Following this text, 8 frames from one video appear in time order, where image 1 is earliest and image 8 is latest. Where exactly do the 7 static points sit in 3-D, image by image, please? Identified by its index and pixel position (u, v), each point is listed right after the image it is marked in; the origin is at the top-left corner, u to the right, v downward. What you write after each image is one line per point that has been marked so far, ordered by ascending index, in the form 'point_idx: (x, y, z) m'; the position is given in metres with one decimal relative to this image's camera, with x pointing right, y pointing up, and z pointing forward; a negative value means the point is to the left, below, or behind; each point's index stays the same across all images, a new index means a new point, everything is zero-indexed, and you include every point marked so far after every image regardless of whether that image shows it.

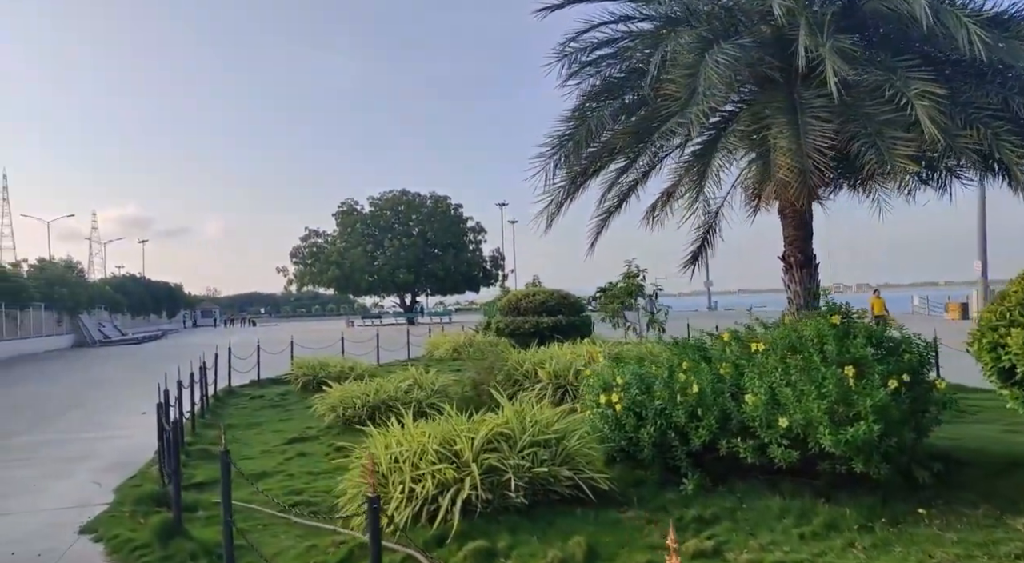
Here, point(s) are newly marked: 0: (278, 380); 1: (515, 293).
0: (-4.1, -1.7, +11.3) m
1: (+0.1, -0.2, +13.2) m
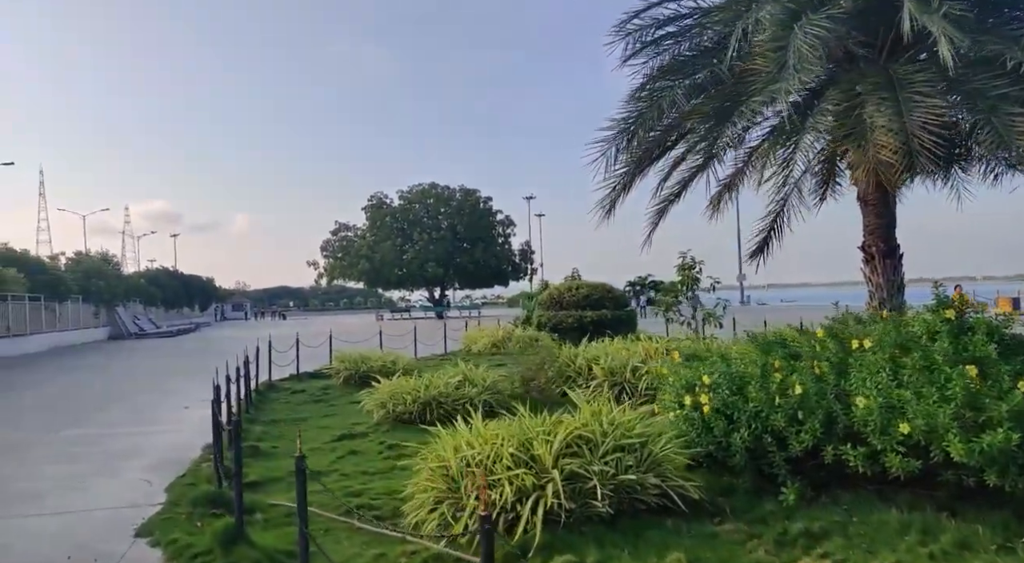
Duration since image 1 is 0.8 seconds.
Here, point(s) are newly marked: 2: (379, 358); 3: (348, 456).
0: (-3.4, -1.6, +11.1) m
1: (+1.0, -0.1, +12.8) m
2: (-2.2, -1.3, +10.5) m
3: (-1.6, -1.7, +6.2) m
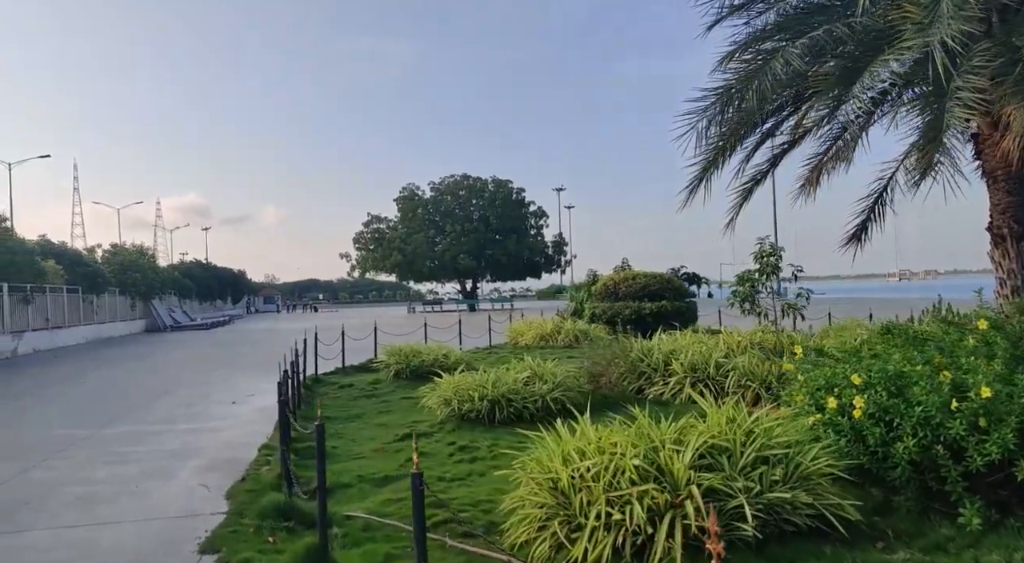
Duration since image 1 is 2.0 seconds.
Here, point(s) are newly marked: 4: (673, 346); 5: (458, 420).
0: (-2.4, -1.4, +10.7) m
1: (+2.0, +0.1, +12.2) m
2: (-1.3, -1.1, +10.0) m
3: (-0.8, -1.6, +5.7) m
4: (+2.0, -0.8, +7.7) m
5: (-0.5, -1.4, +6.5) m
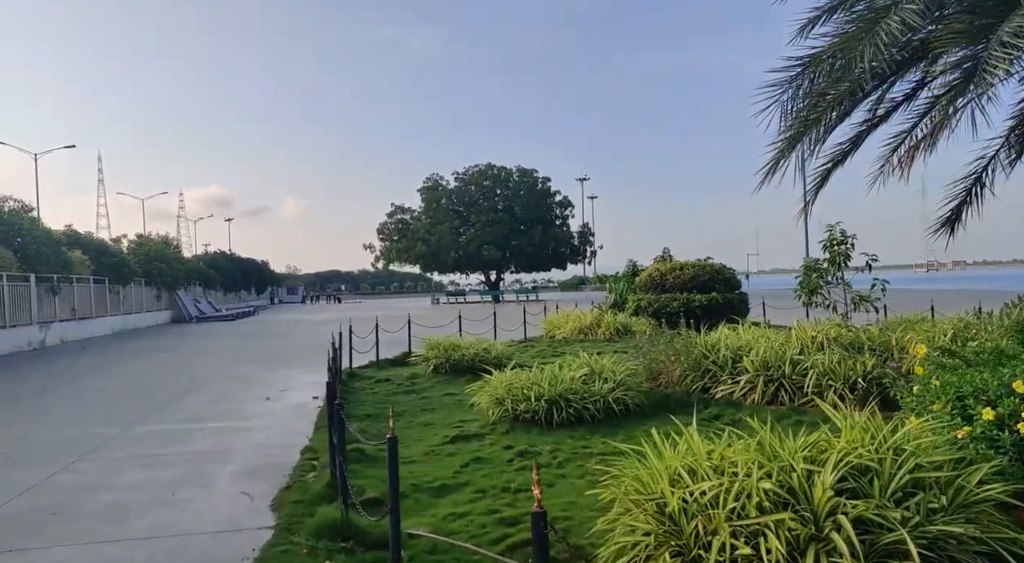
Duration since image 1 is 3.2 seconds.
0: (-1.8, -1.3, +10.2) m
1: (+2.7, +0.3, +11.6) m
2: (-0.6, -0.9, +9.5) m
3: (-0.3, -1.5, +5.2) m
4: (+2.6, -0.7, +7.1) m
5: (0.0, -1.3, +6.0) m
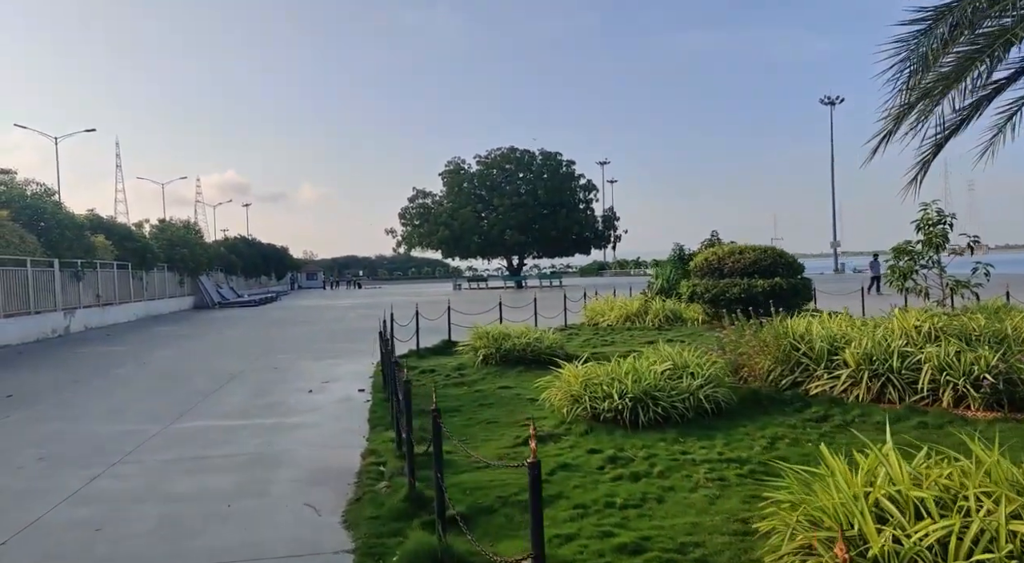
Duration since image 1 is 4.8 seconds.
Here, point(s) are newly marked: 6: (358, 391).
0: (-1.0, -1.1, +9.6) m
1: (+3.5, +0.5, +10.9) m
2: (+0.1, -0.7, +8.9) m
3: (+0.4, -1.4, +4.6) m
4: (+3.3, -0.5, +6.4) m
5: (+0.7, -1.2, +5.5) m
6: (-1.9, -1.3, +7.8) m
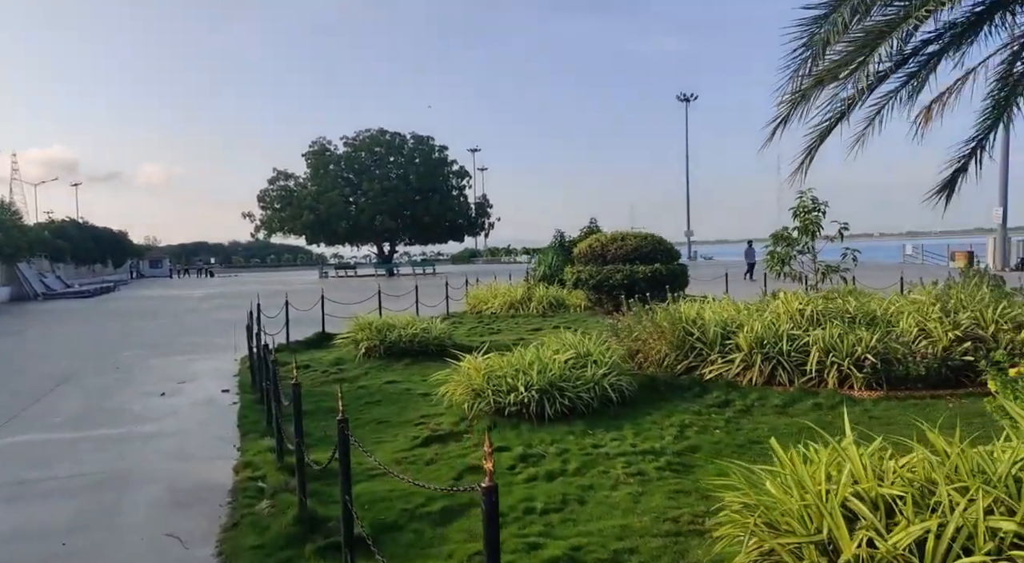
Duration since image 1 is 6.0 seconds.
0: (-2.6, -0.9, +8.8) m
1: (+1.5, +0.8, +11.0) m
2: (-1.4, -0.5, +8.4) m
3: (-0.3, -1.3, +4.2) m
4: (+2.2, -0.3, +6.5) m
5: (-0.1, -1.1, +5.1) m
6: (-3.1, -1.2, +6.8) m
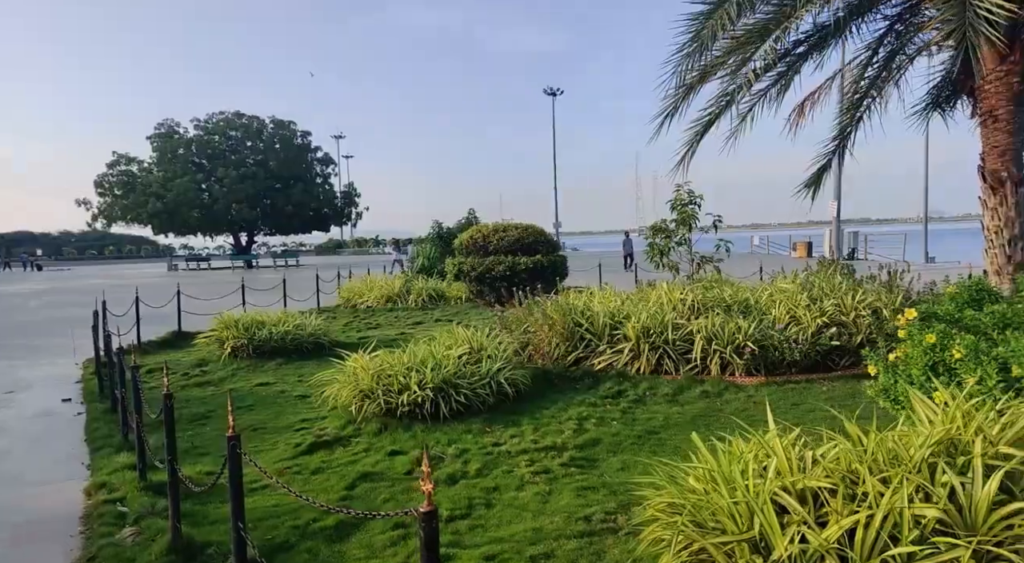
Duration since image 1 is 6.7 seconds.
0: (-4.2, -0.8, +7.9) m
1: (-0.6, +0.9, +10.8) m
2: (-2.9, -0.5, +7.7) m
3: (-0.9, -1.2, +3.8) m
4: (+1.0, -0.3, +6.6) m
5: (-0.9, -1.0, +4.7) m
6: (-4.2, -1.1, +5.9) m
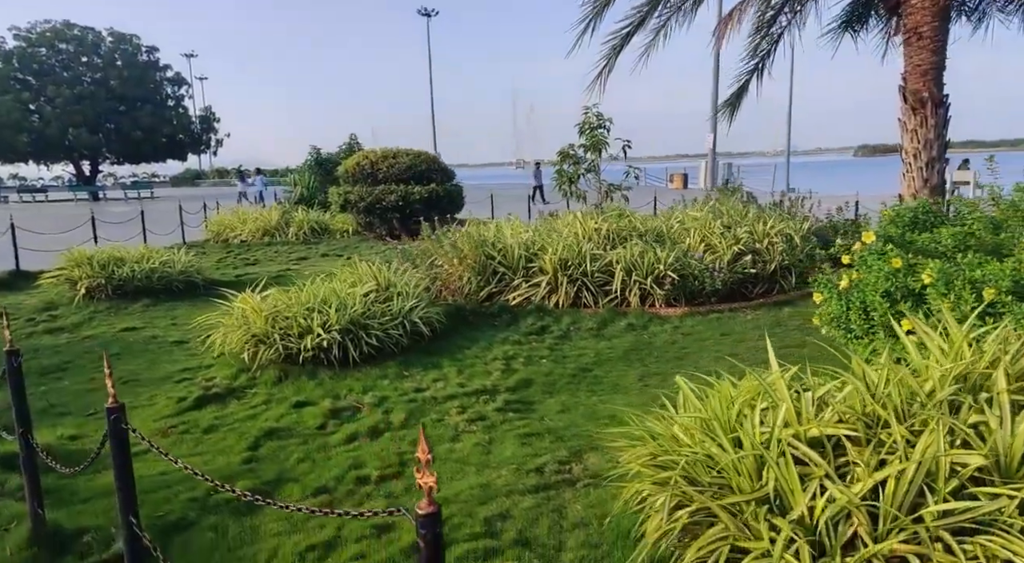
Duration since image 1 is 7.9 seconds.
0: (-5.2, -0.1, +6.6) m
1: (-2.2, +2.0, +10.0) m
2: (-3.9, +0.3, +6.6) m
3: (-1.3, -0.9, +3.3) m
4: (+0.1, +0.4, +6.3) m
5: (-1.5, -0.6, +4.2) m
6: (-4.9, -0.6, +4.7) m
